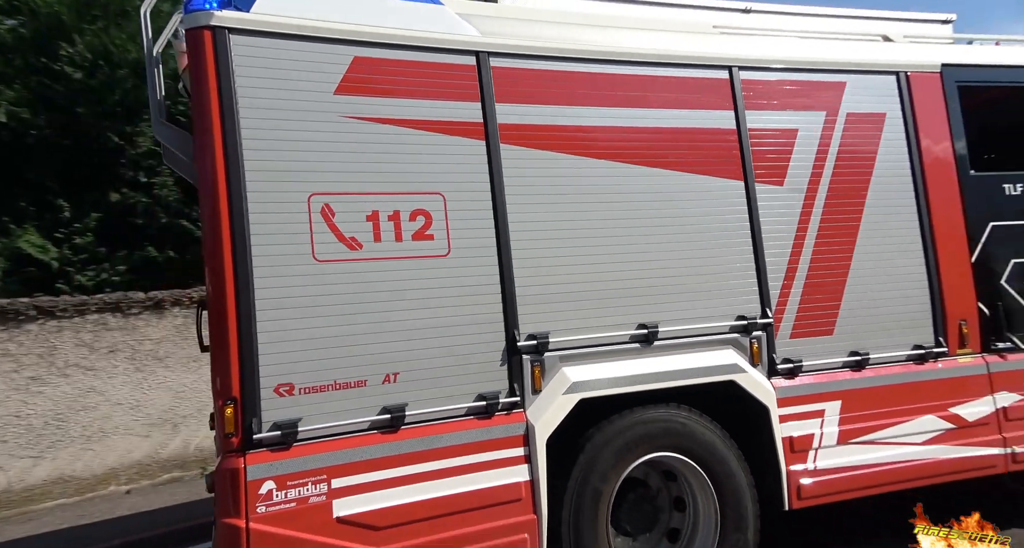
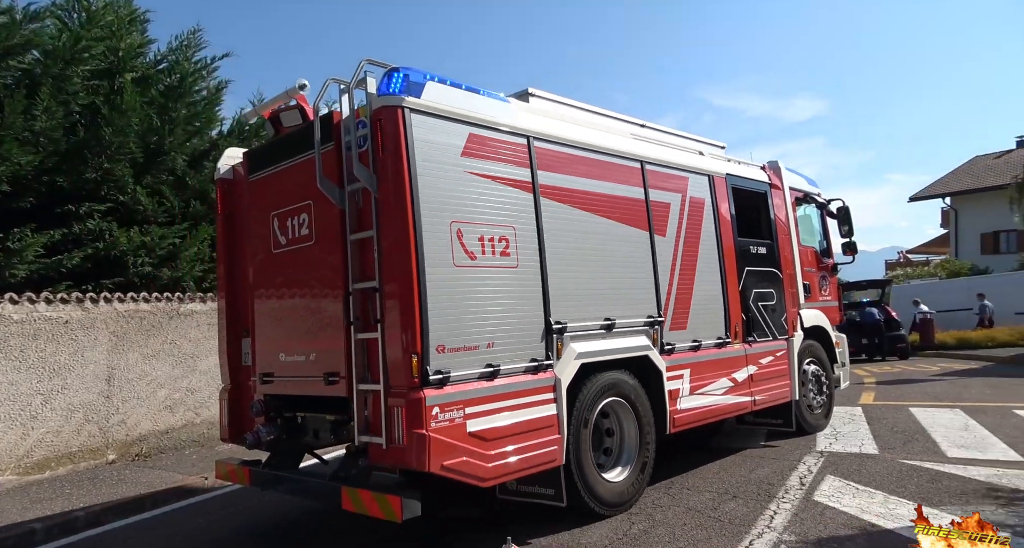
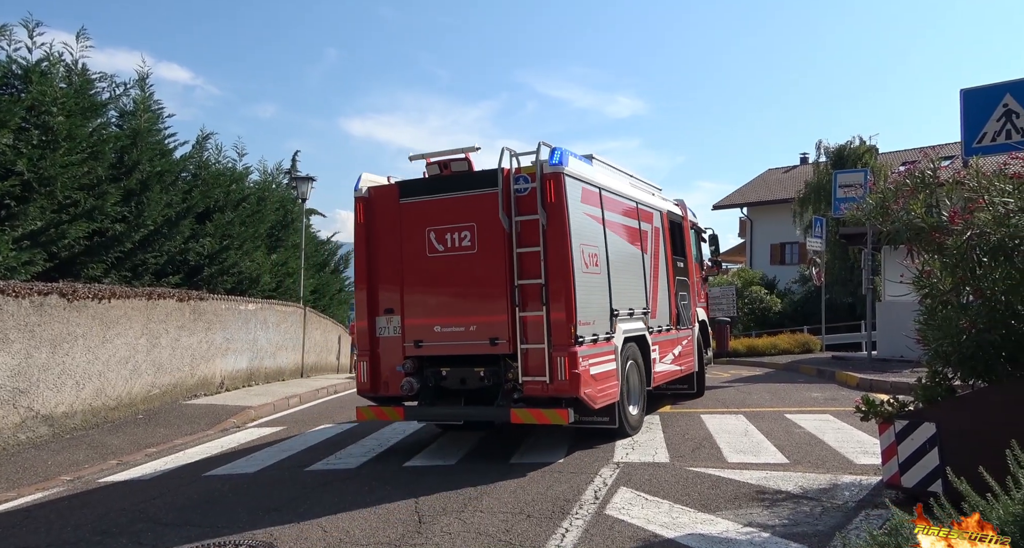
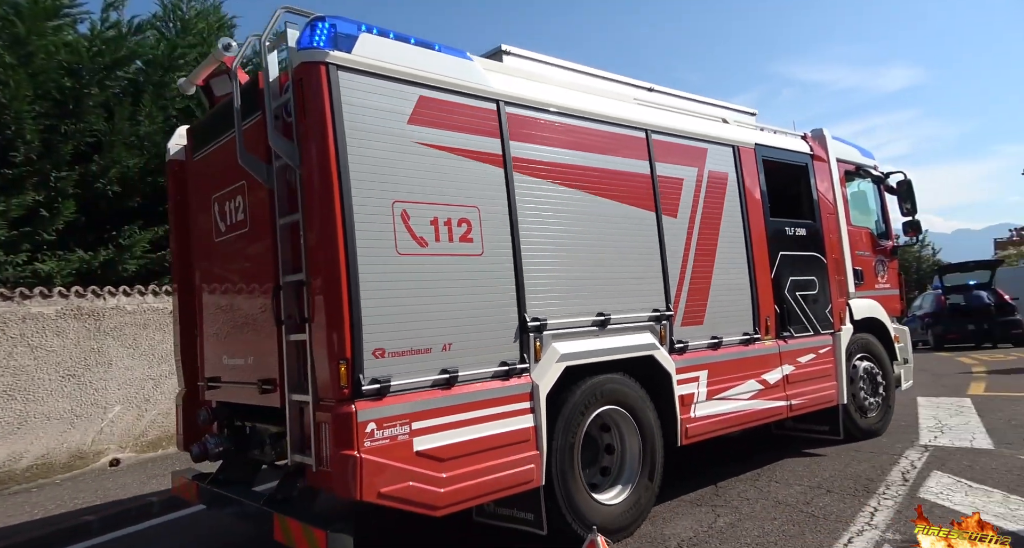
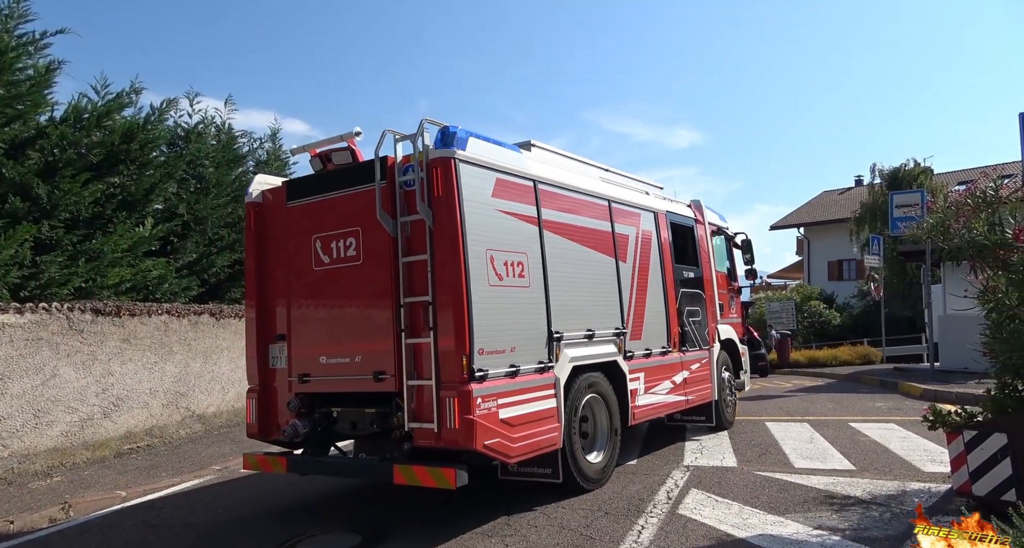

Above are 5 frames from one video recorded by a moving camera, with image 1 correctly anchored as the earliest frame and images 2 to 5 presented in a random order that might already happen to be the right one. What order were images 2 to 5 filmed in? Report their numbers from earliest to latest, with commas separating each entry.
4, 2, 5, 3
